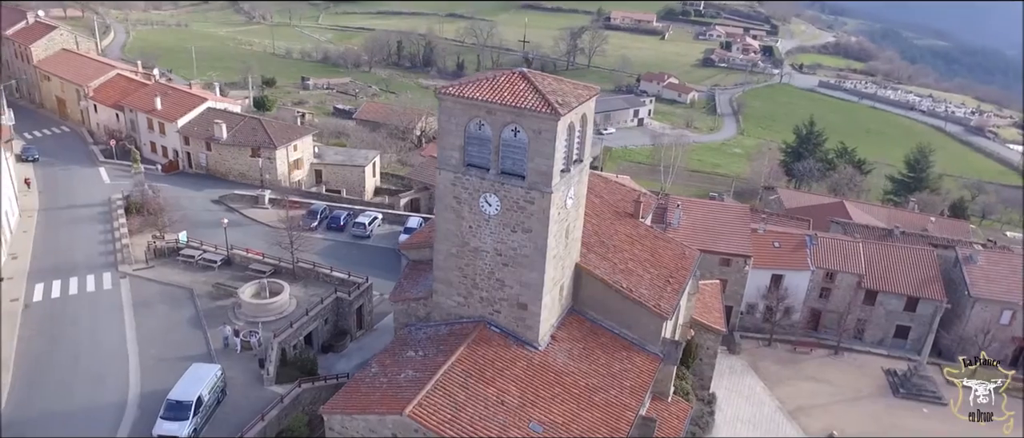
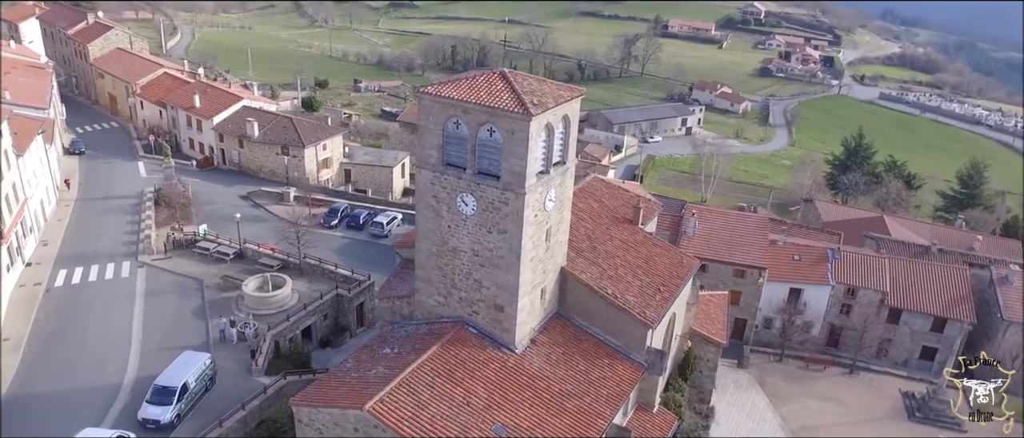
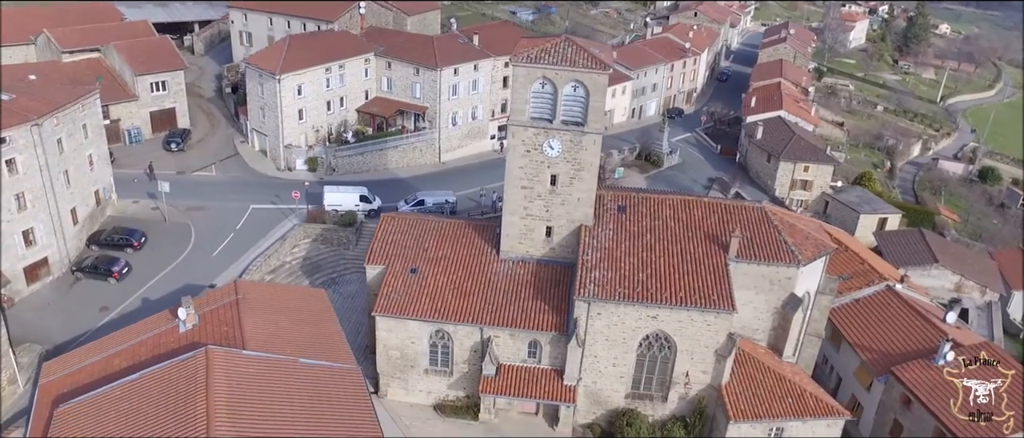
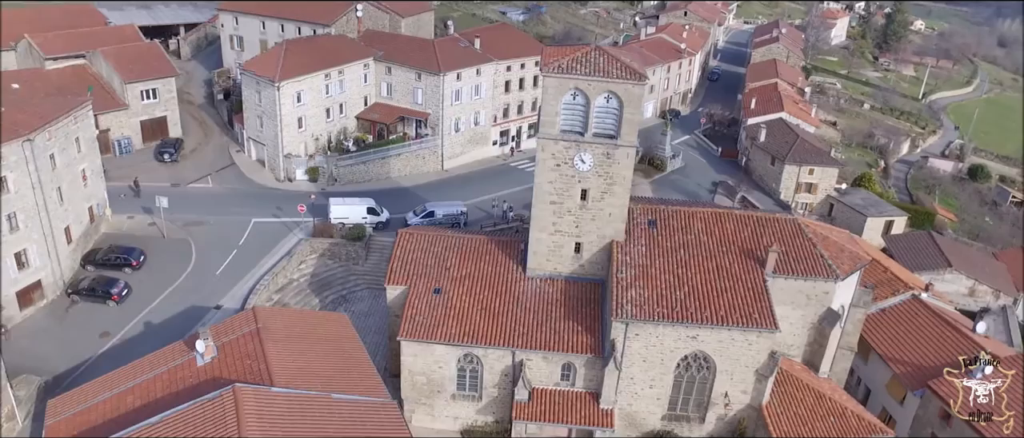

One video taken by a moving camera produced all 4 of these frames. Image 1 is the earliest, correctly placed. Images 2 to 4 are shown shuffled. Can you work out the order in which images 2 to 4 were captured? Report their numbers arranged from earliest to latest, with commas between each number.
2, 4, 3
